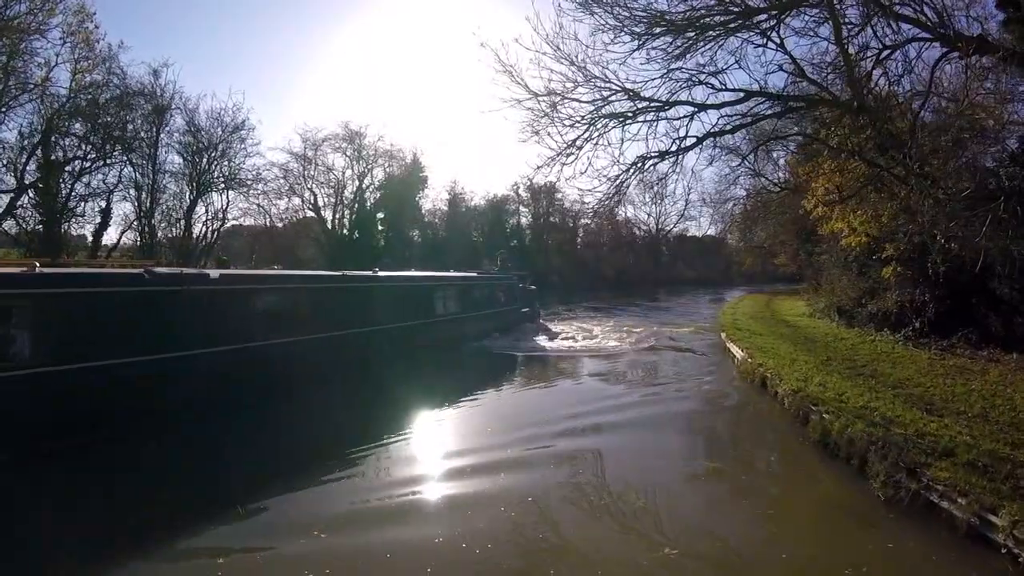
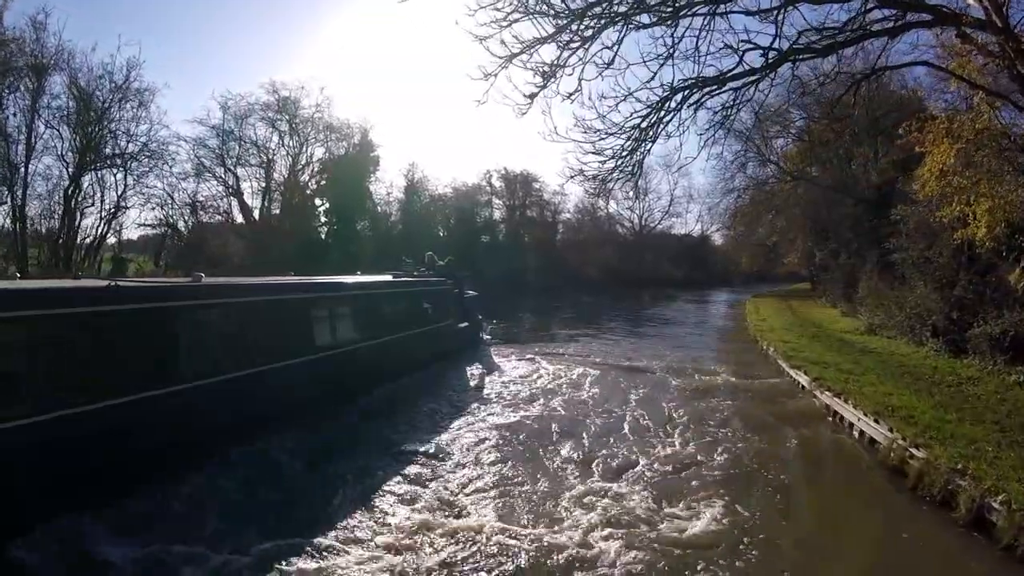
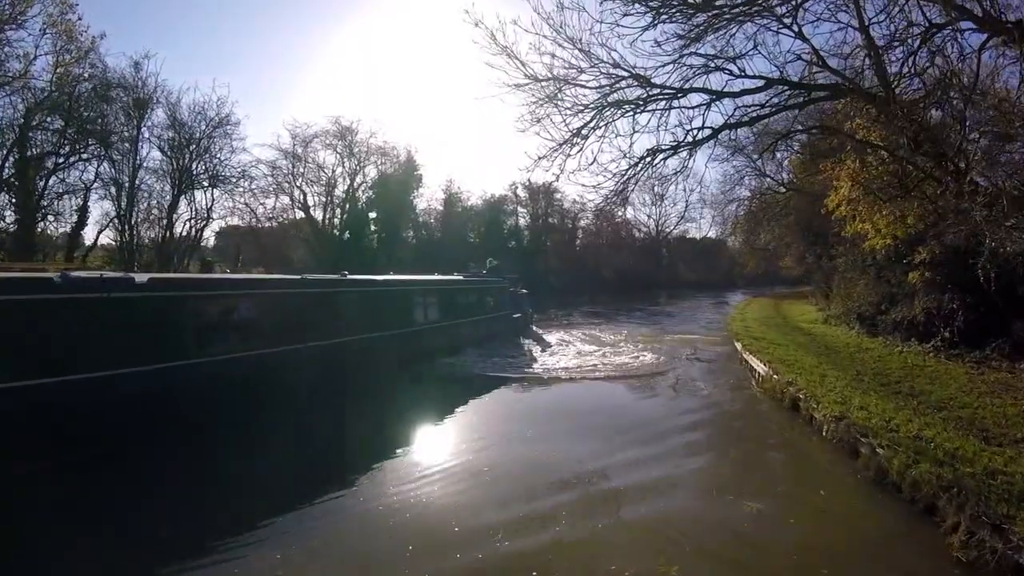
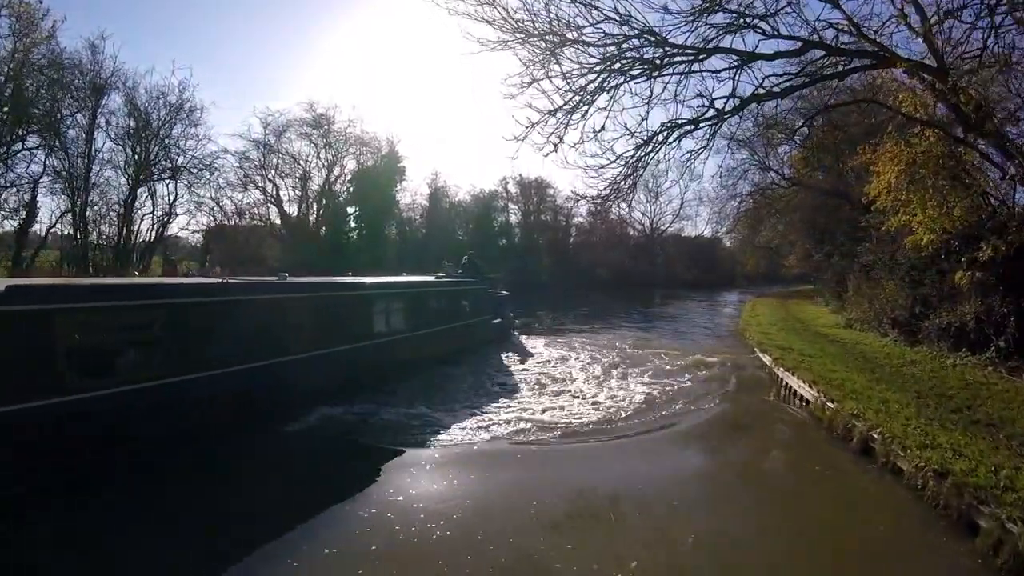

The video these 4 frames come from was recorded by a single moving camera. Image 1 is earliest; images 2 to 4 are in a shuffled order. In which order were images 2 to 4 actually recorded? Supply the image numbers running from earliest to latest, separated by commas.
3, 4, 2
